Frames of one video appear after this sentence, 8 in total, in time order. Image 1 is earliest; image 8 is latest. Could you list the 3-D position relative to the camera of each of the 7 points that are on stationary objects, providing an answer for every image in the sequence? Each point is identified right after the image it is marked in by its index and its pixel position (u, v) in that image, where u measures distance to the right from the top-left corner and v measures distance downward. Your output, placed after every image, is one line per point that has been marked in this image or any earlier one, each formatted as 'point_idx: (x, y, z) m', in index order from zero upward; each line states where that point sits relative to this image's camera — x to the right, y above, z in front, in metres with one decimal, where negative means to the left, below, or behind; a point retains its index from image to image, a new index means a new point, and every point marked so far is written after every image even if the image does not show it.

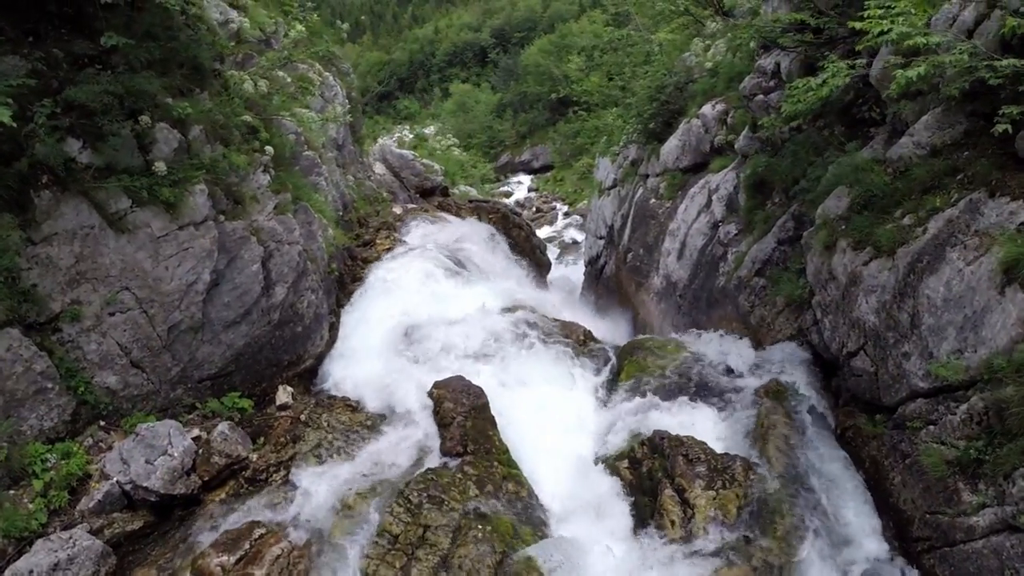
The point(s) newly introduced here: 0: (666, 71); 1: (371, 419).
0: (+4.4, +6.2, +14.8) m
1: (-2.6, -2.3, +9.3) m
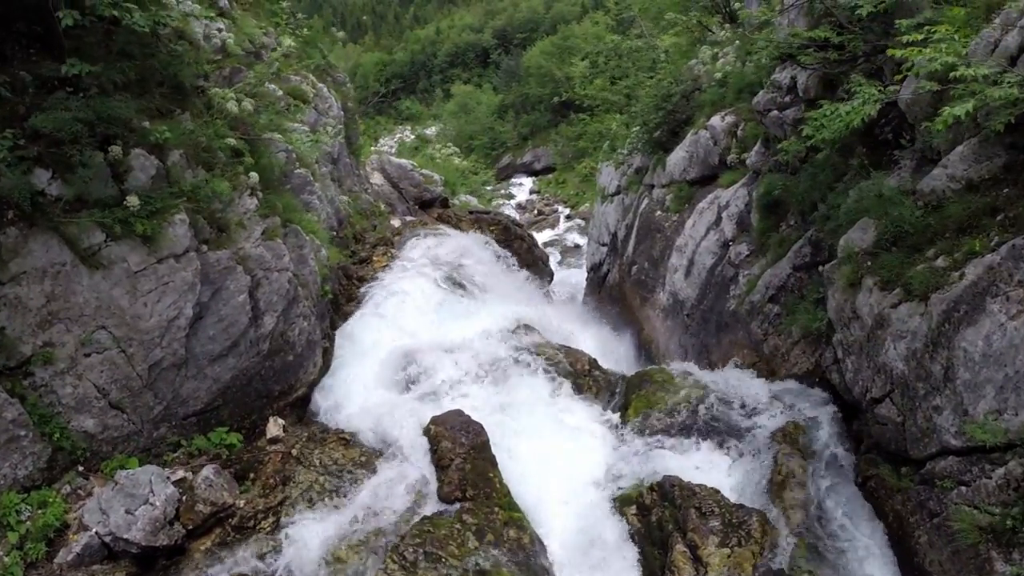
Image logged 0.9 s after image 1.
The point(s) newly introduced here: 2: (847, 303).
0: (+4.4, +5.8, +14.2) m
1: (-2.5, -2.9, +8.8) m
2: (+4.8, -0.2, +7.3) m
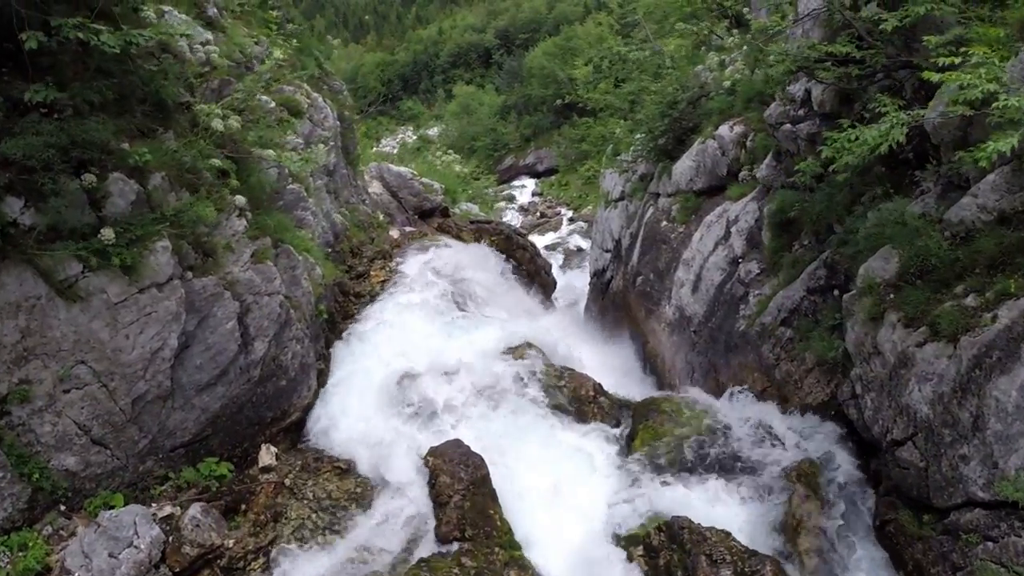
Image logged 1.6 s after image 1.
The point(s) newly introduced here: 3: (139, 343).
0: (+4.4, +5.5, +13.7) m
1: (-2.5, -3.3, +8.5) m
2: (+4.8, -0.7, +6.9) m
3: (-5.3, -0.8, +7.3) m
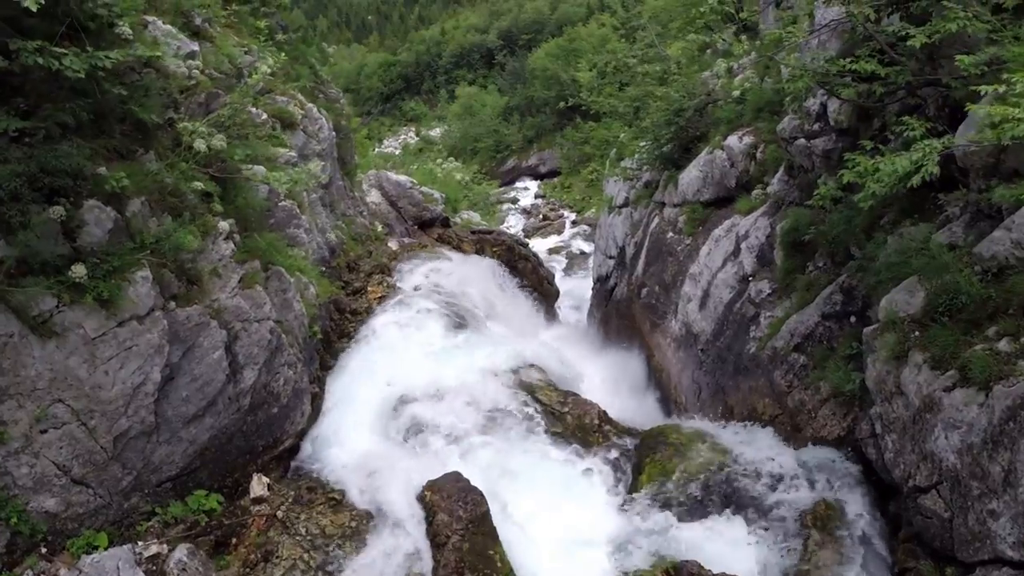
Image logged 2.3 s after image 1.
0: (+4.5, +5.1, +13.2) m
1: (-2.5, -3.7, +8.2) m
2: (+4.8, -1.1, +6.5) m
3: (-5.4, -1.2, +7.0) m
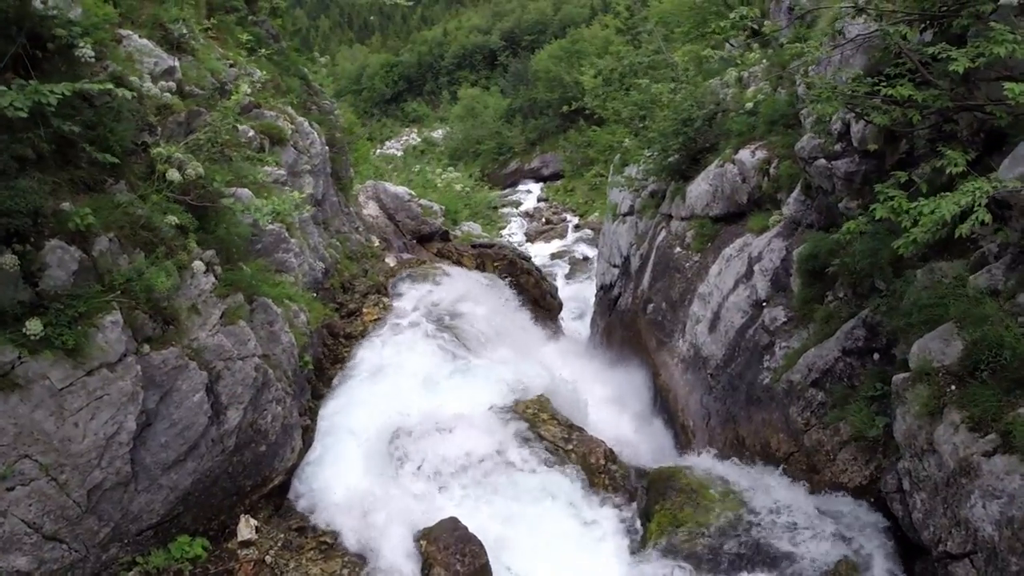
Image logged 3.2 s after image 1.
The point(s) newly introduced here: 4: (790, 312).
0: (+4.5, +4.7, +12.6) m
1: (-2.5, -4.3, +7.7) m
2: (+4.8, -1.7, +5.9) m
3: (-5.4, -1.8, +6.5) m
4: (+4.8, -0.4, +8.9) m
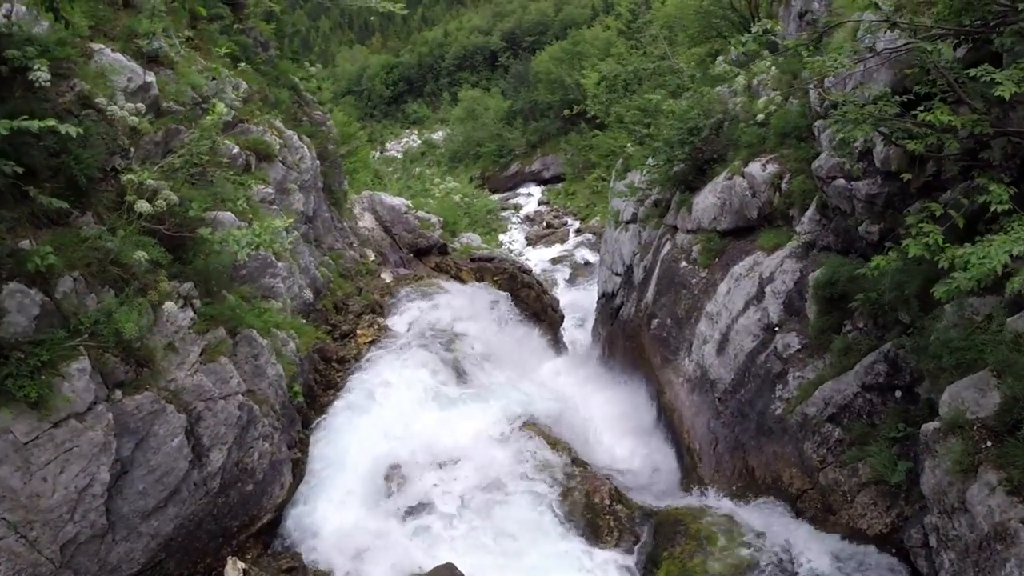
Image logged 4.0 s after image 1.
0: (+4.4, +4.3, +12.0) m
1: (-2.6, -4.8, +7.4) m
2: (+4.7, -2.1, +5.4) m
3: (-5.4, -2.4, +6.2) m
4: (+4.8, -0.9, +8.3) m
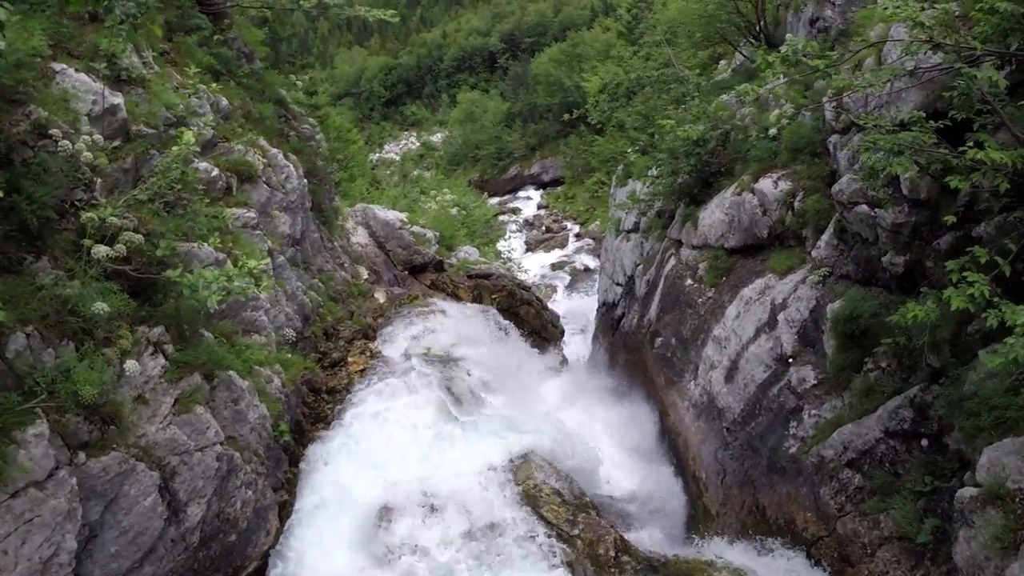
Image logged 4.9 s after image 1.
0: (+4.3, +3.9, +11.3) m
1: (-2.6, -5.4, +7.0) m
2: (+4.6, -2.7, +4.9) m
3: (-5.5, -3.0, +5.7) m
4: (+4.7, -1.4, +7.8) m
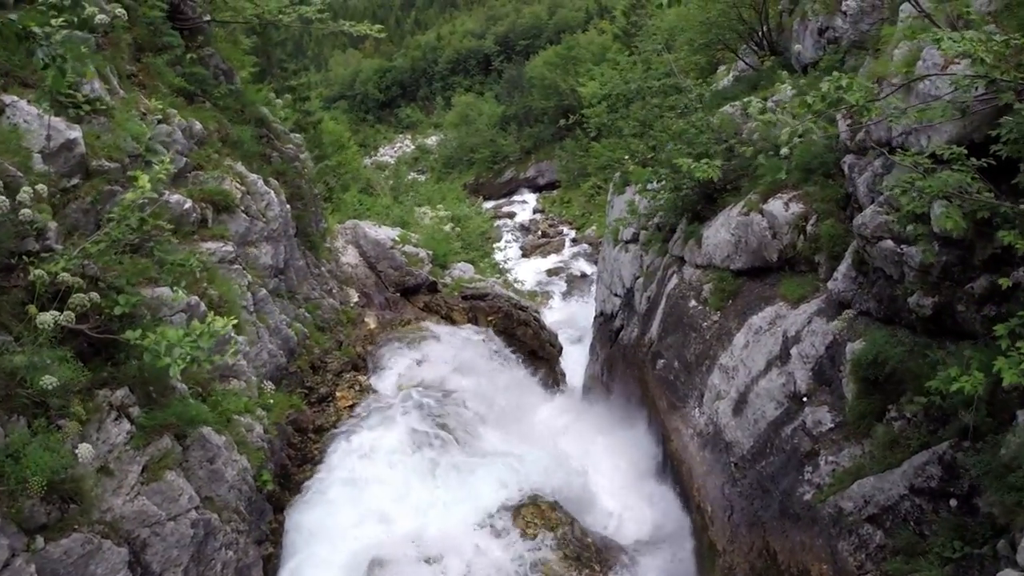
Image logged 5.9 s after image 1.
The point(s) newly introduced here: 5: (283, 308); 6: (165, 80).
0: (+4.2, +3.4, +10.7) m
1: (-2.6, -6.1, +6.6) m
2: (+4.6, -3.3, +4.4) m
3: (-5.6, -3.8, +5.3) m
4: (+4.7, -1.9, +7.3) m
5: (-4.6, -0.4, +10.2) m
6: (-6.6, +4.0, +9.8) m
